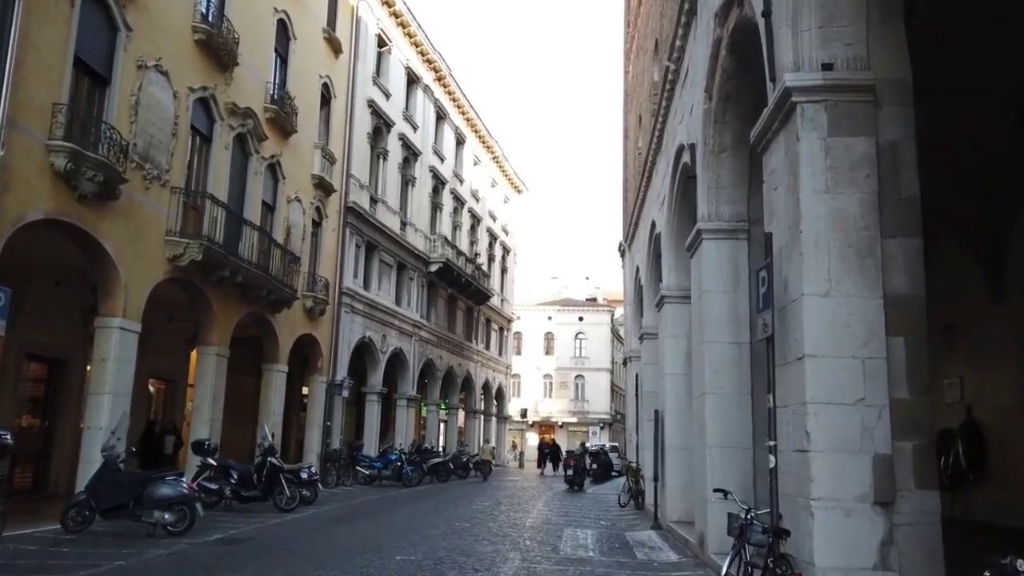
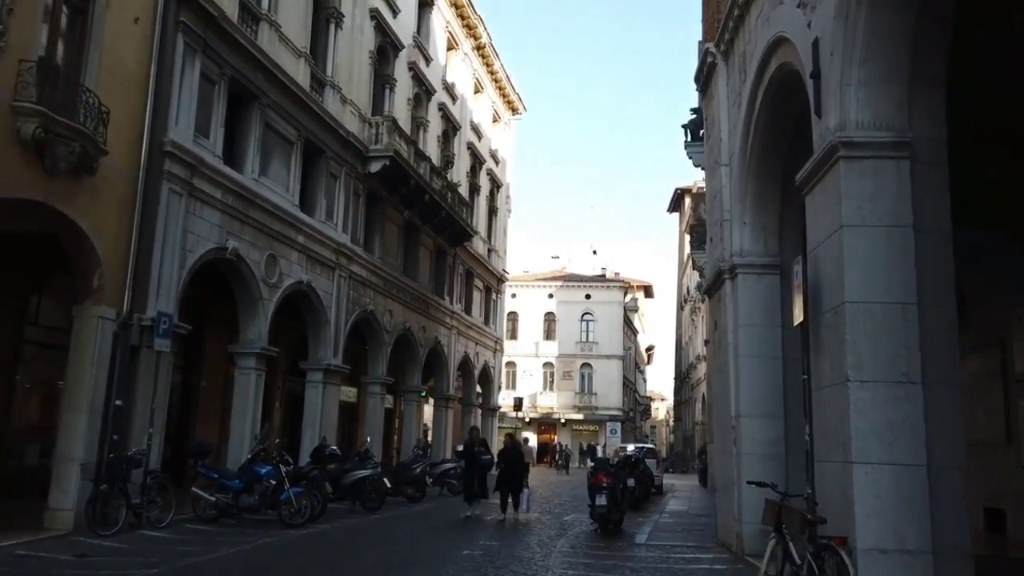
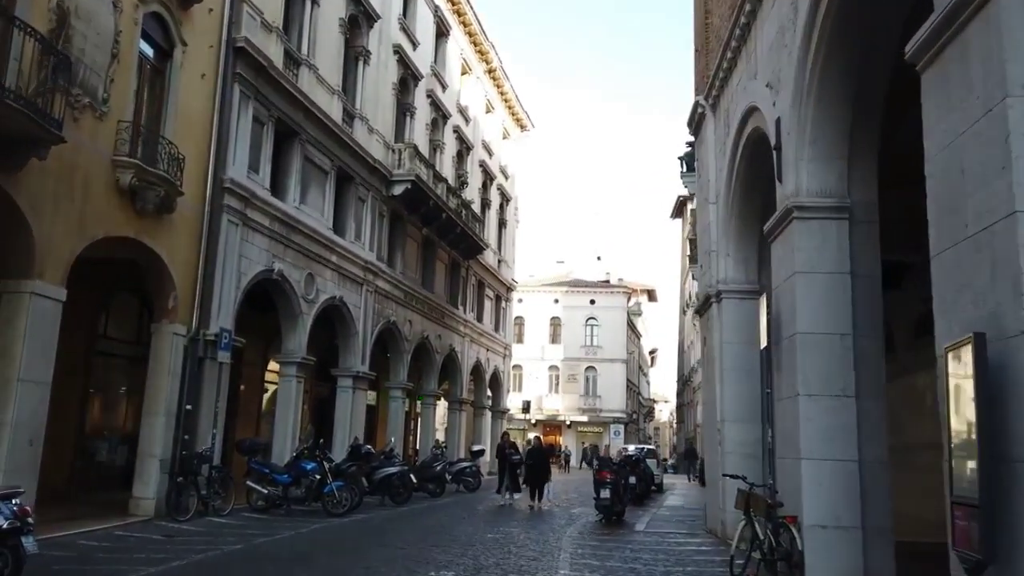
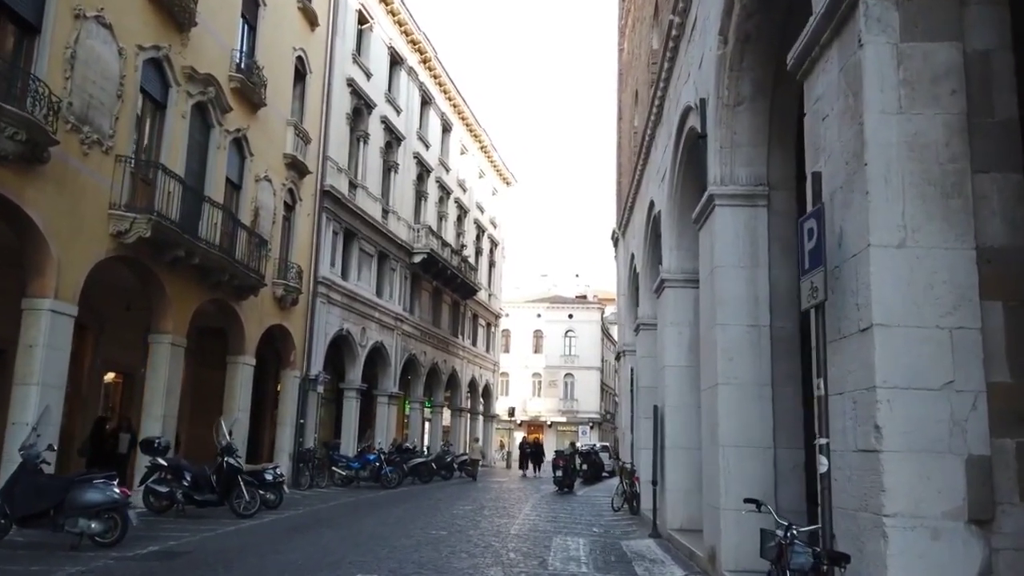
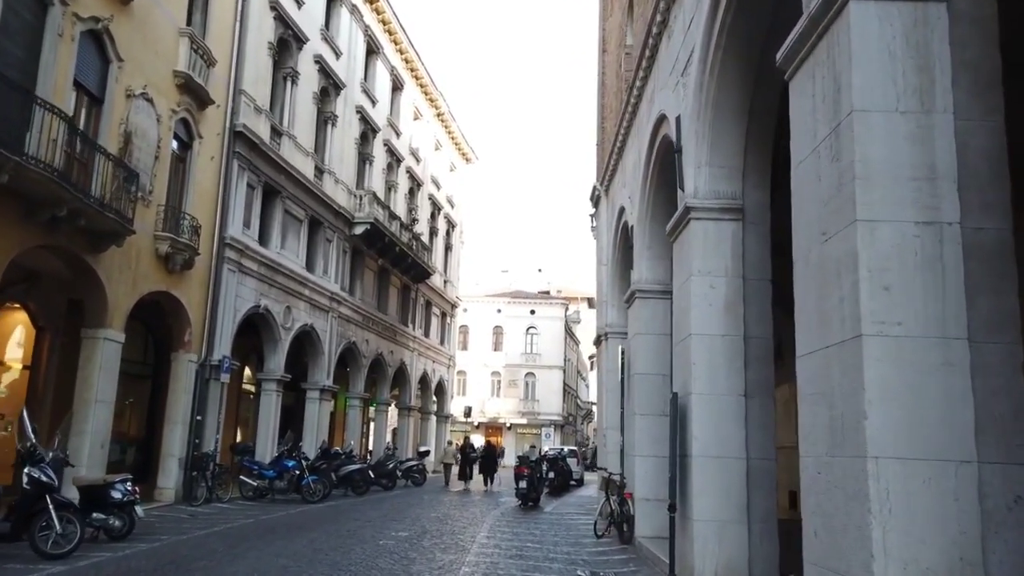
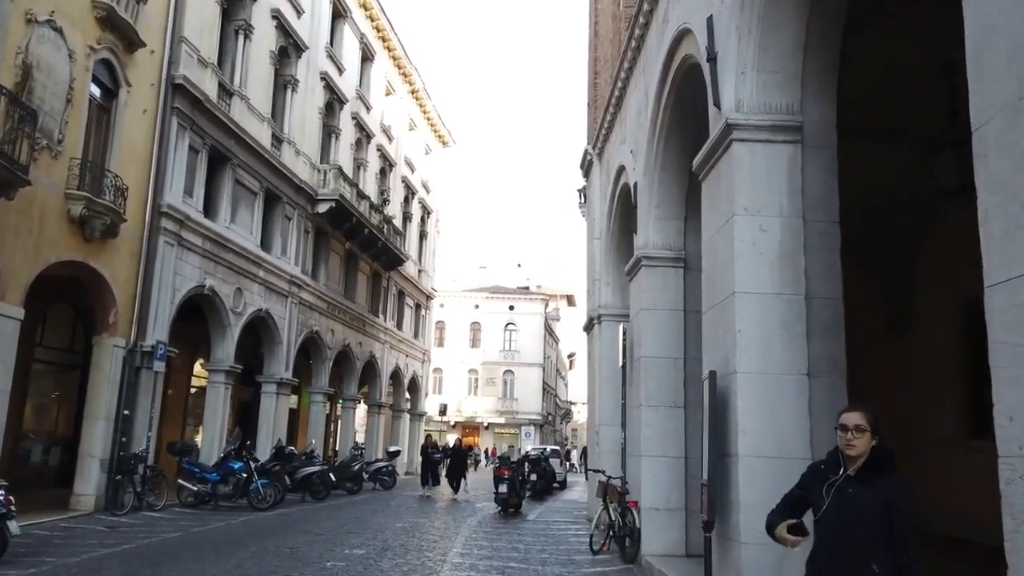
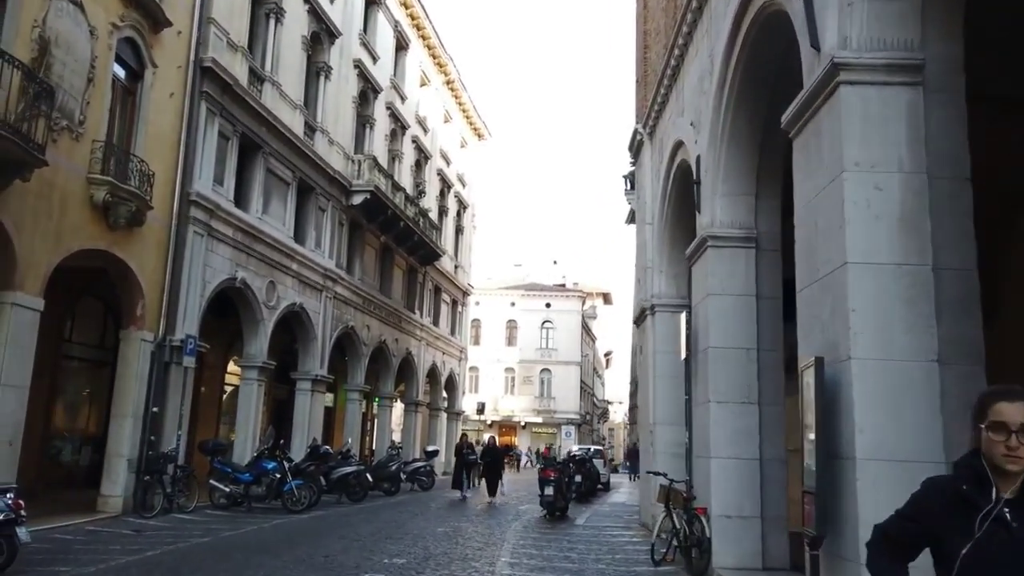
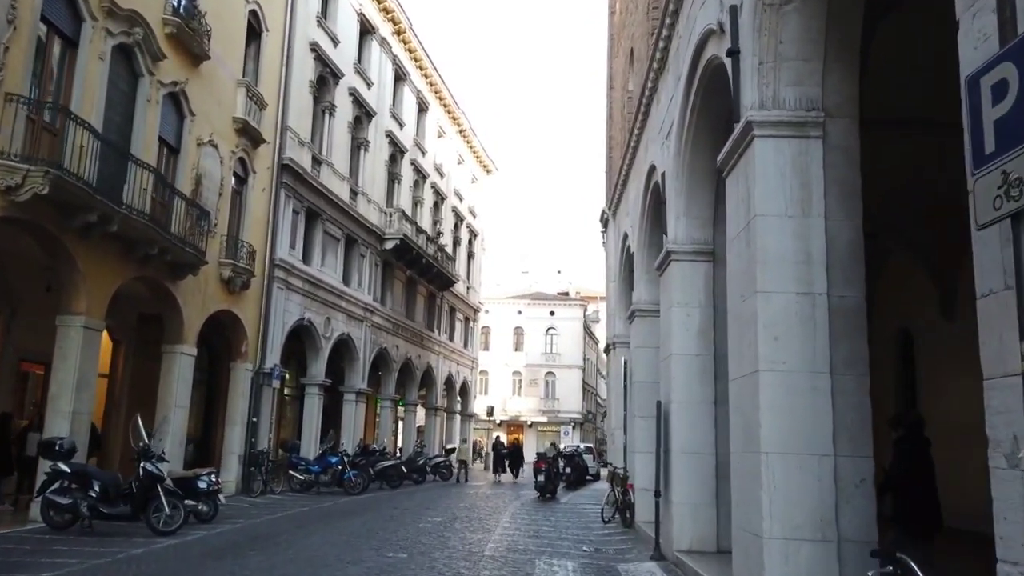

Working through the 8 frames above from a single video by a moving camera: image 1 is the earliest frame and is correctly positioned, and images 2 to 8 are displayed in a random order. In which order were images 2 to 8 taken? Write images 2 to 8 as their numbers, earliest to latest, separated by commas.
4, 8, 5, 6, 7, 3, 2
